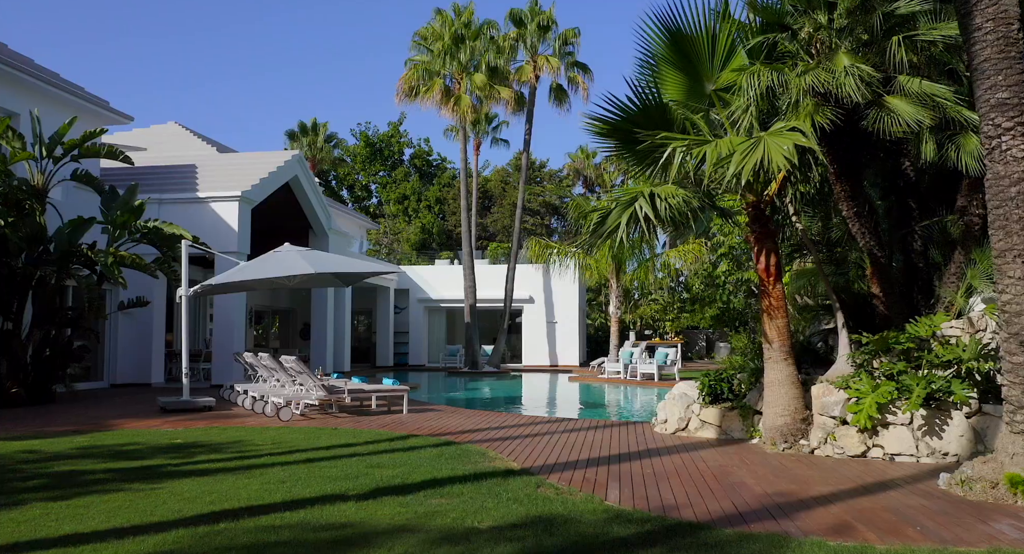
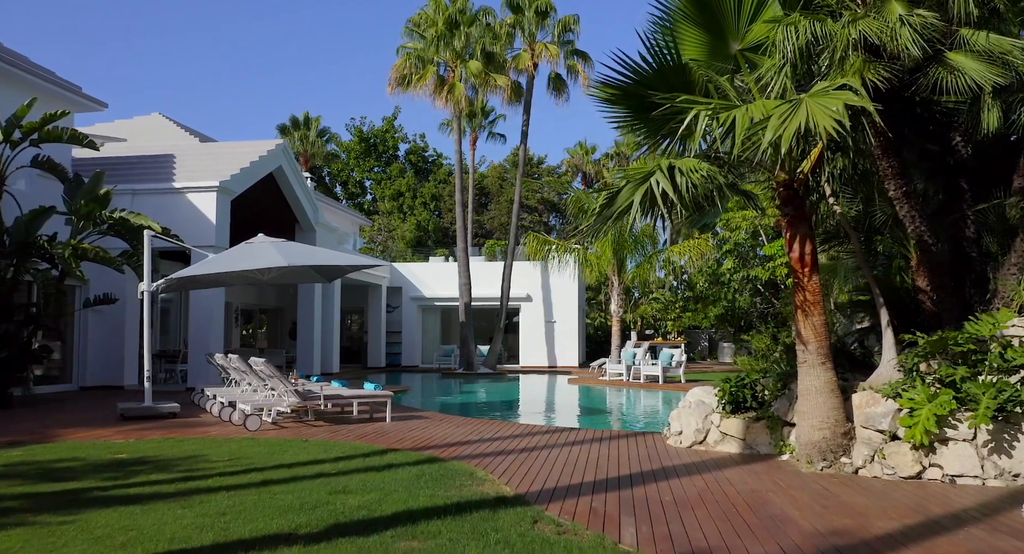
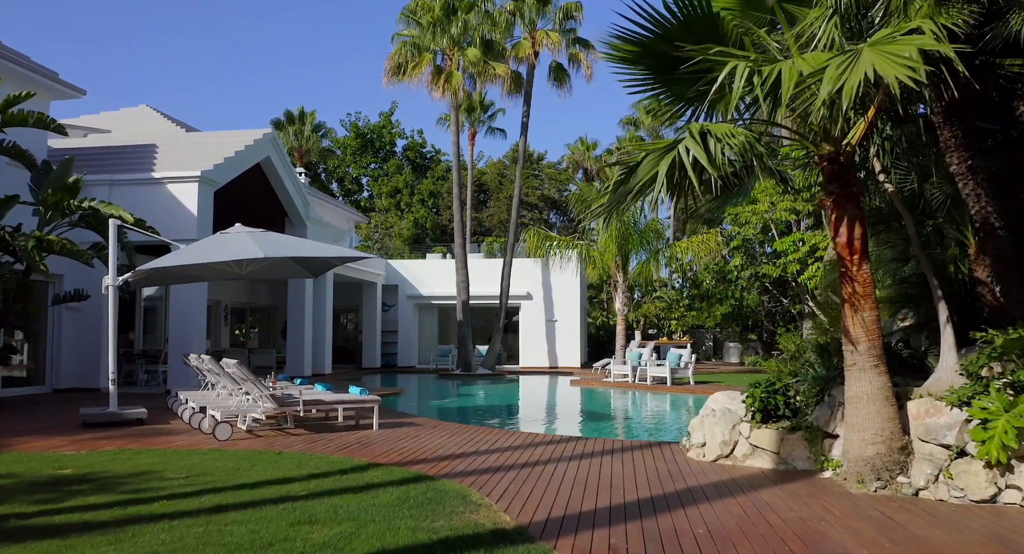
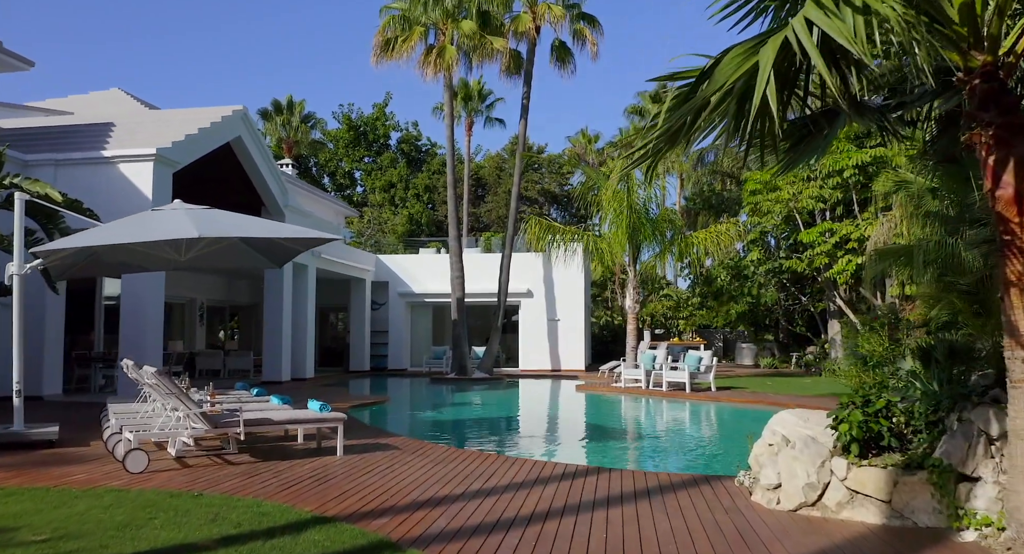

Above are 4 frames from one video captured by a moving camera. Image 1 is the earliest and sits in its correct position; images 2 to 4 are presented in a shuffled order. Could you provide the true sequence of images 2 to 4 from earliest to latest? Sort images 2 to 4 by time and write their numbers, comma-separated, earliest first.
2, 3, 4
